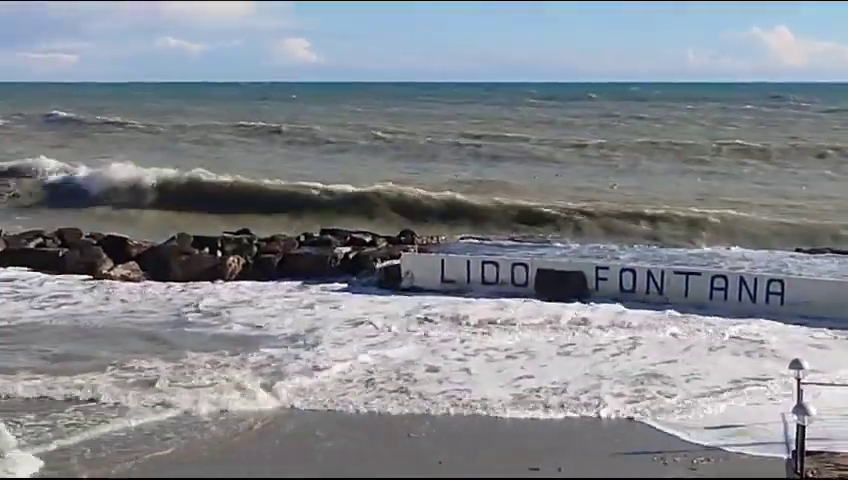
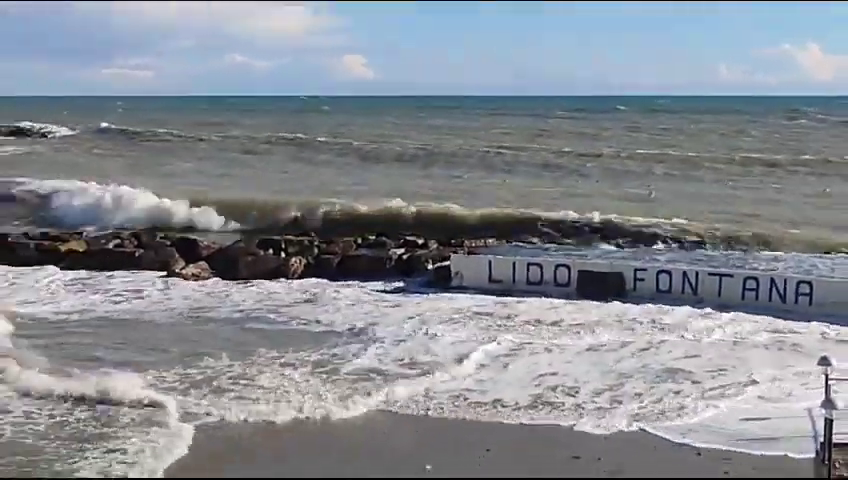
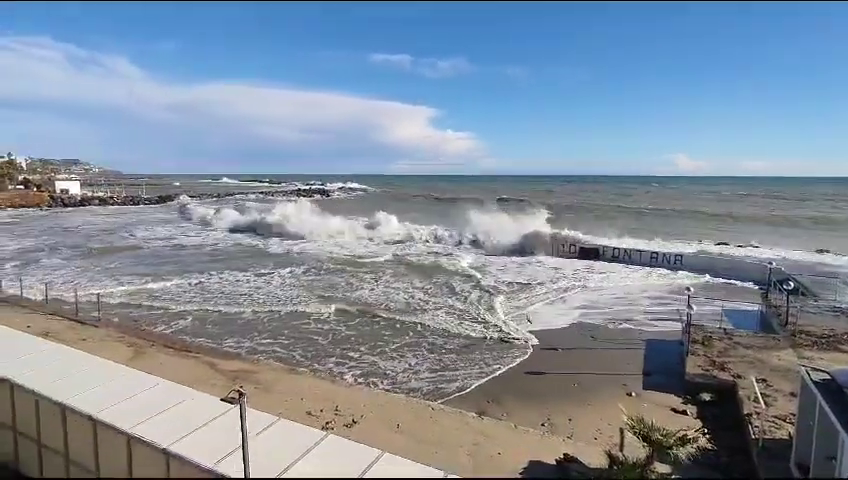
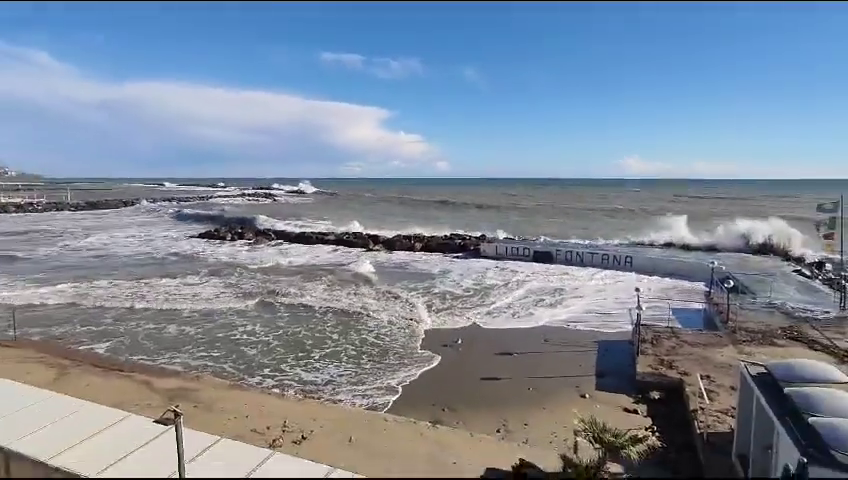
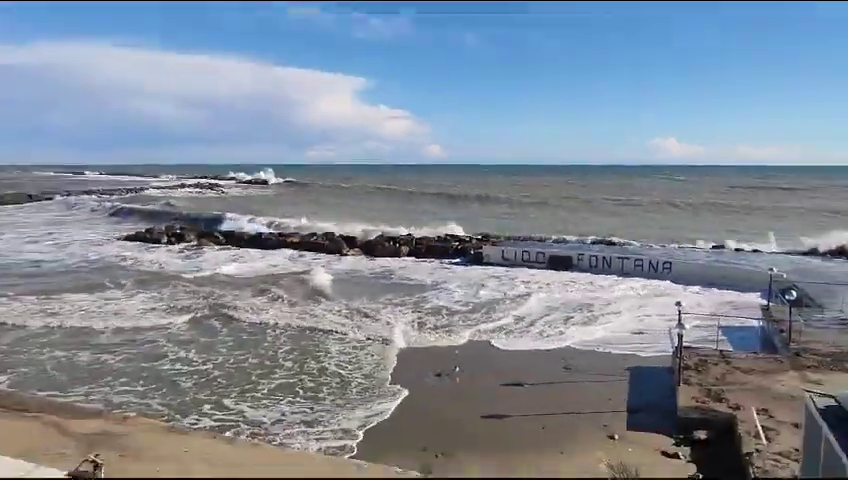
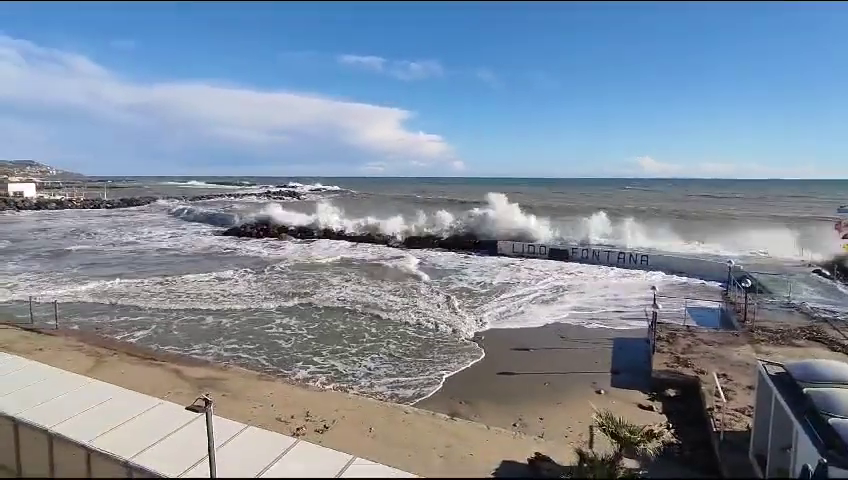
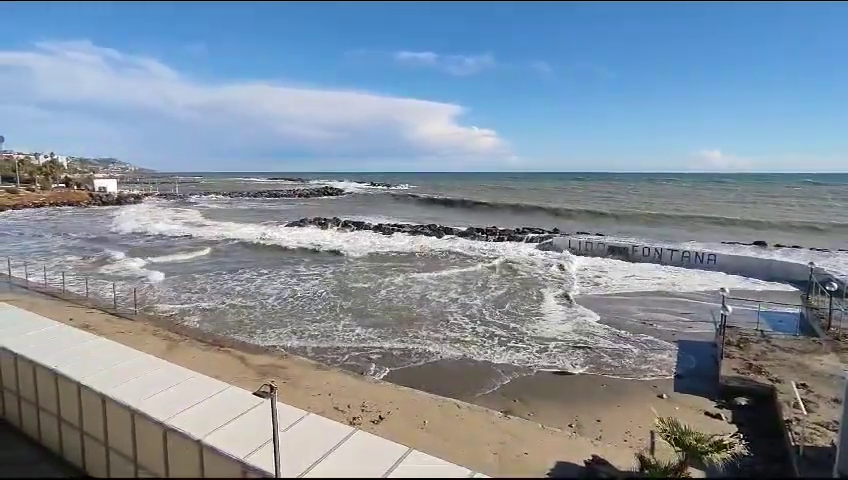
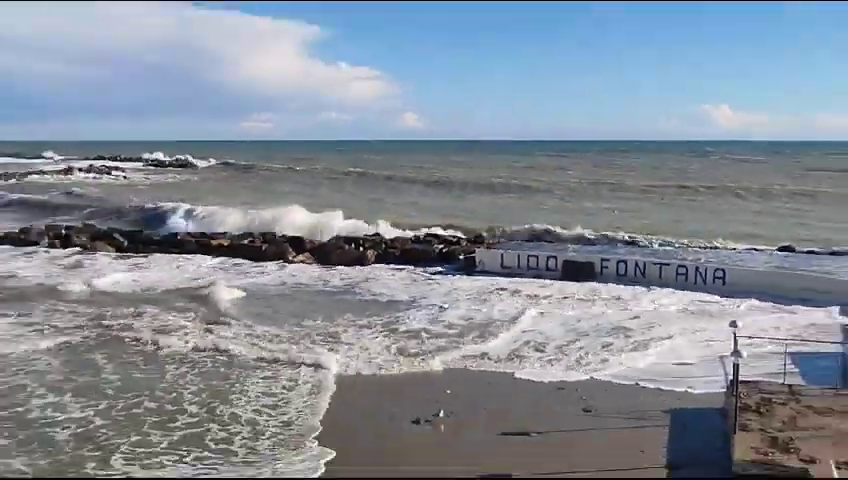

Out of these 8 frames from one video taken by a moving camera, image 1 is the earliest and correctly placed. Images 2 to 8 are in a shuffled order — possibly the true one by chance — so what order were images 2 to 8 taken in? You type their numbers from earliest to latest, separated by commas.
2, 8, 5, 4, 6, 3, 7
